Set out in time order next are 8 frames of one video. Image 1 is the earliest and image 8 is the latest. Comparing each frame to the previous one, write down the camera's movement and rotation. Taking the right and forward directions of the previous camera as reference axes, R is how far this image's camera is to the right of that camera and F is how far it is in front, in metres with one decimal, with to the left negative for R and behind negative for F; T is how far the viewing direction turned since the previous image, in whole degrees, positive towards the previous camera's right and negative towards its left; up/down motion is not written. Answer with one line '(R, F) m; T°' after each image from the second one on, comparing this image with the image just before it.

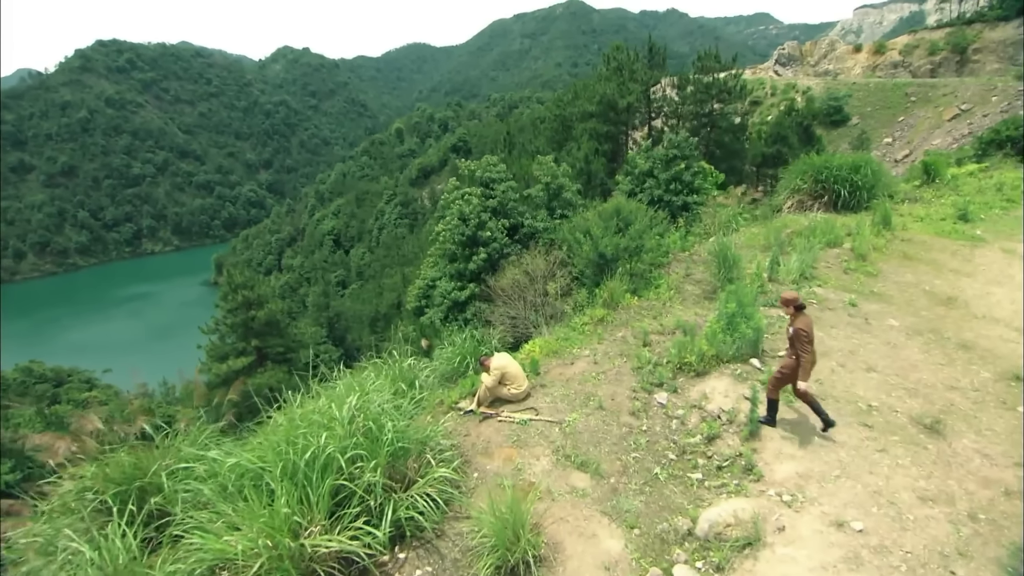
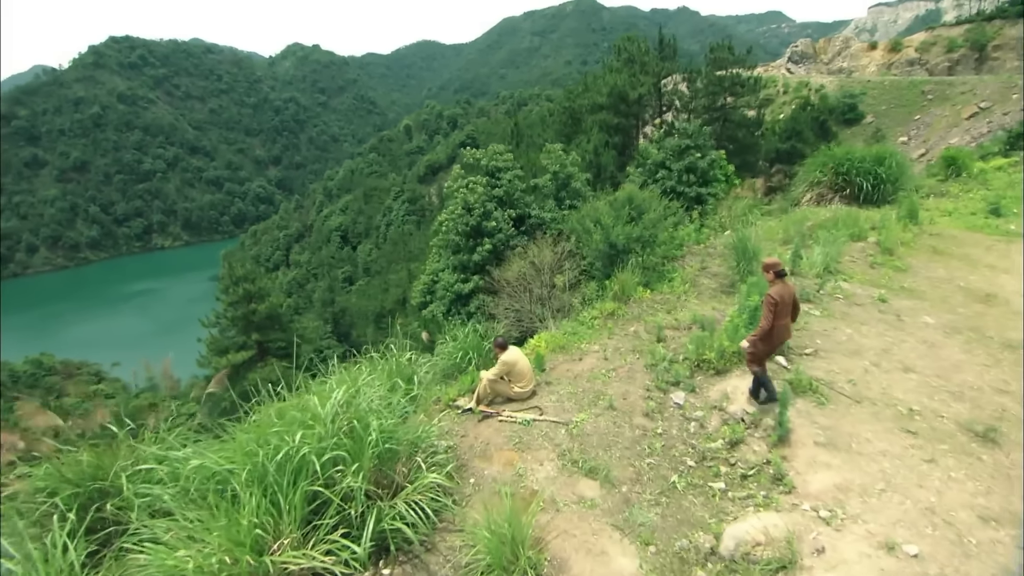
(0.0, +0.5) m; -1°
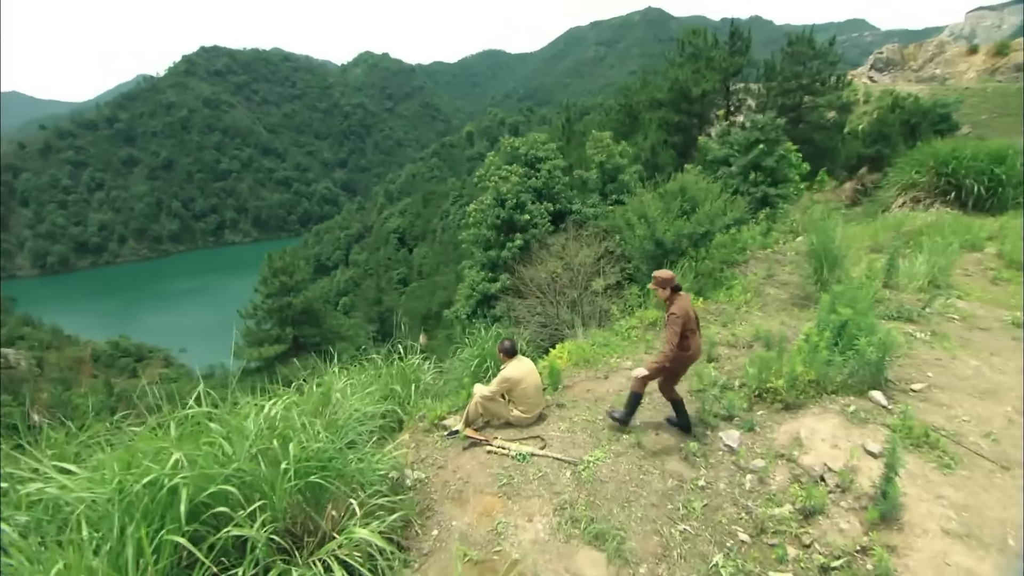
(+0.4, +1.3) m; -6°
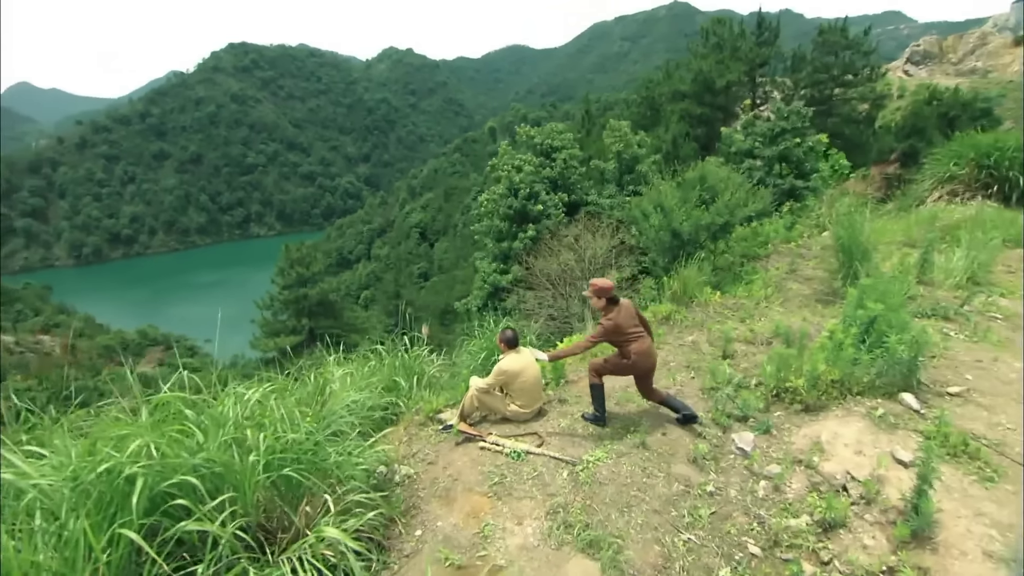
(+0.2, +0.3) m; -2°
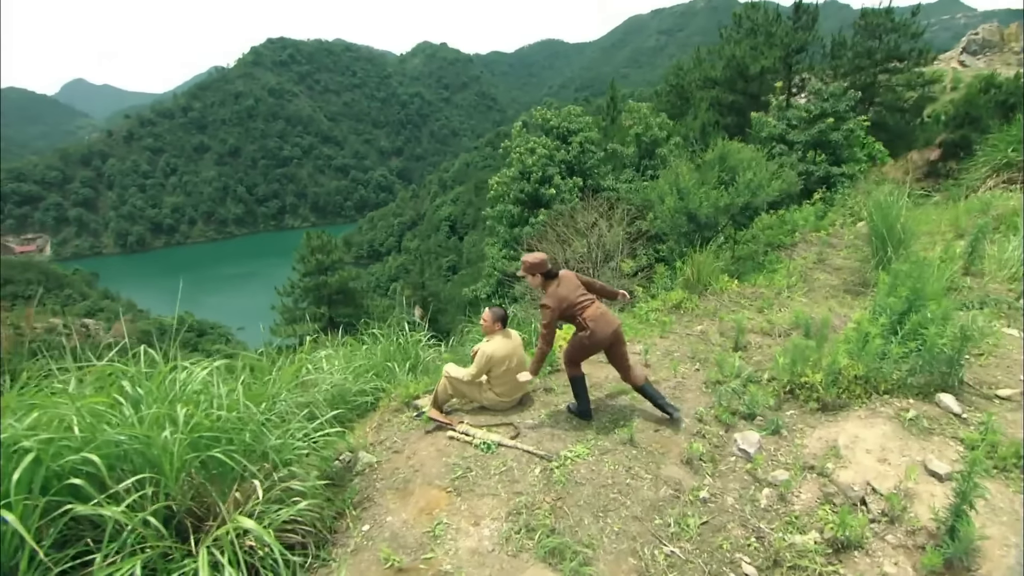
(+0.4, +0.4) m; -3°
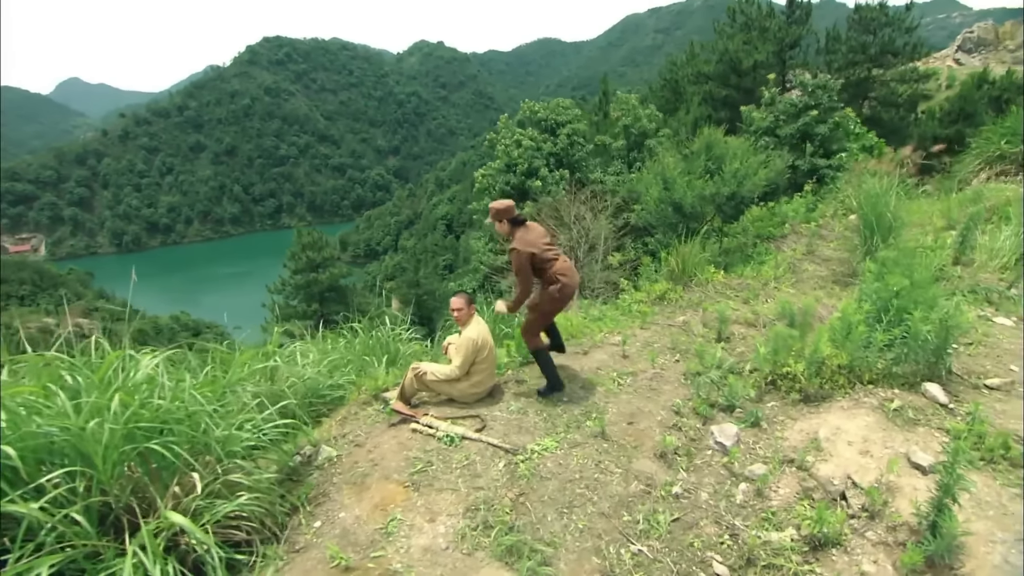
(+0.2, +0.2) m; 0°
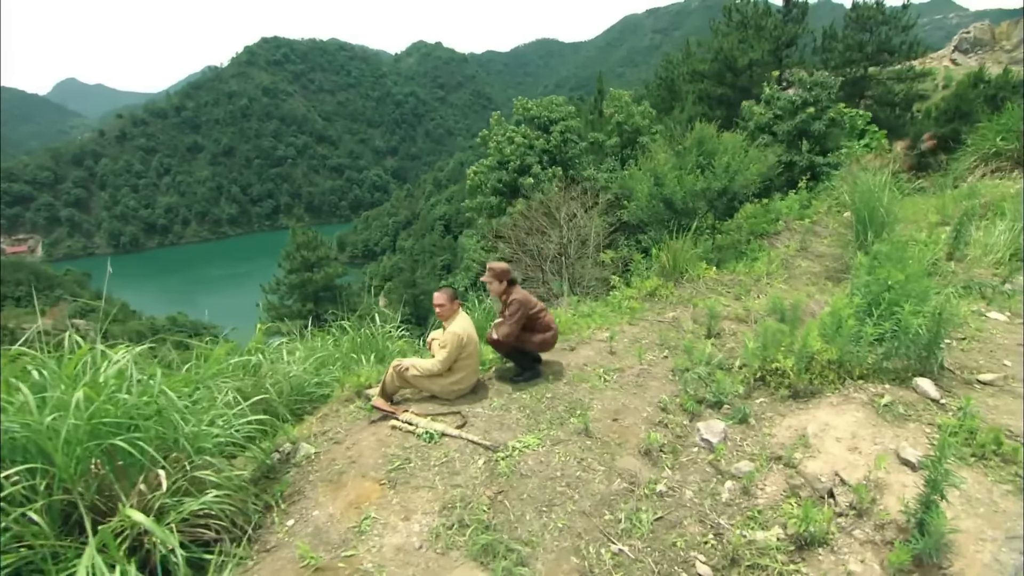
(+0.1, +0.1) m; 0°
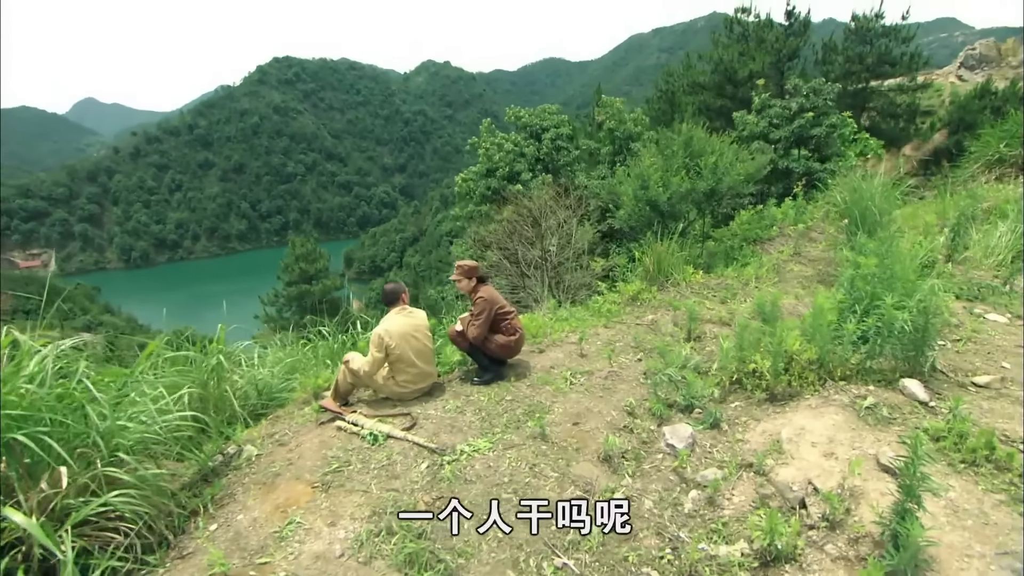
(+0.3, +0.2) m; -1°
